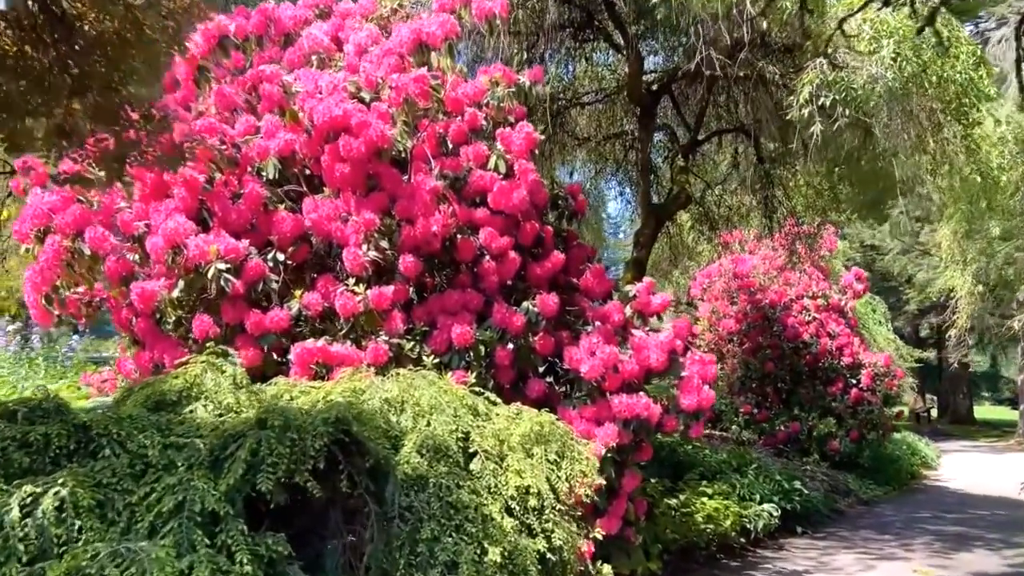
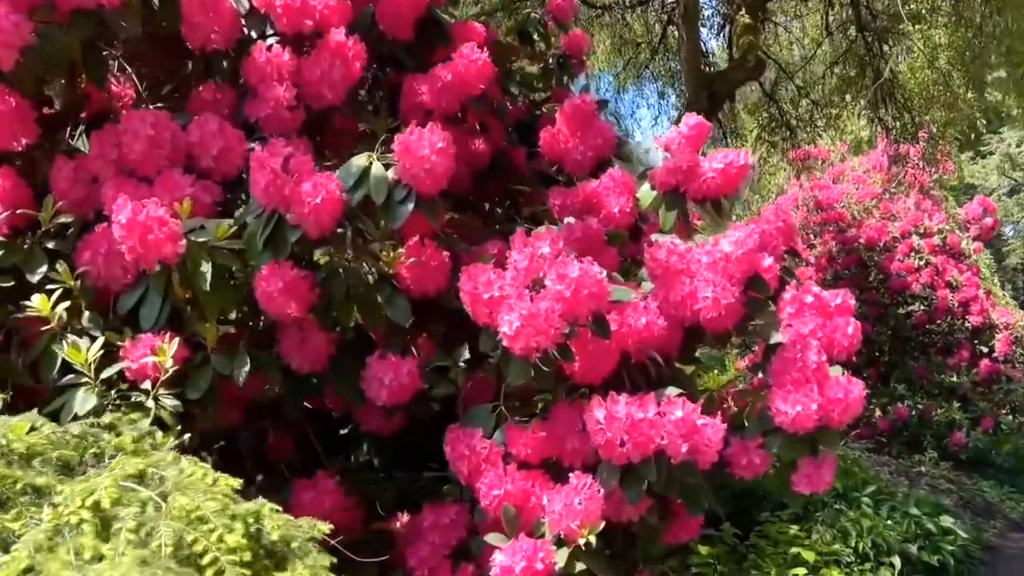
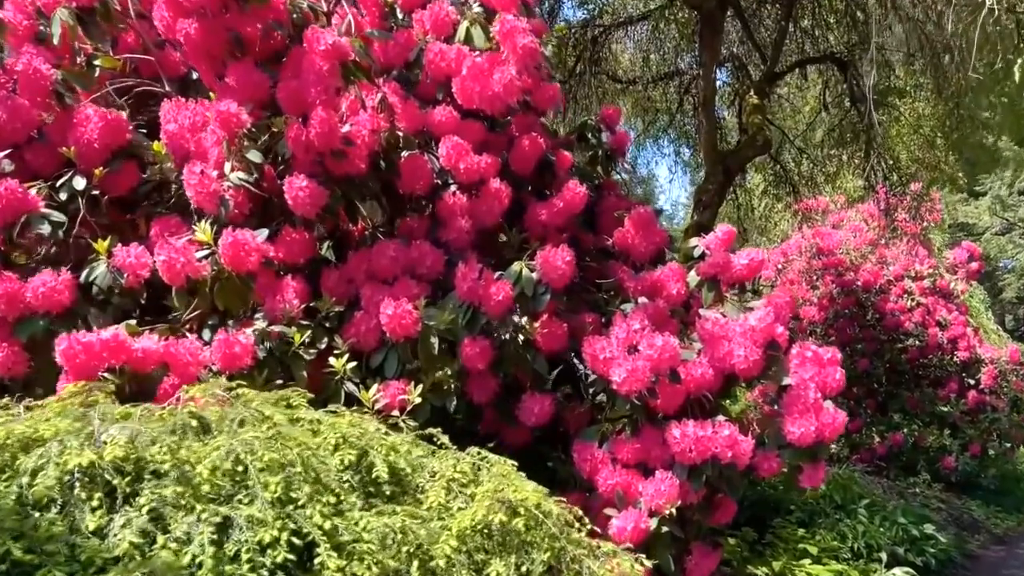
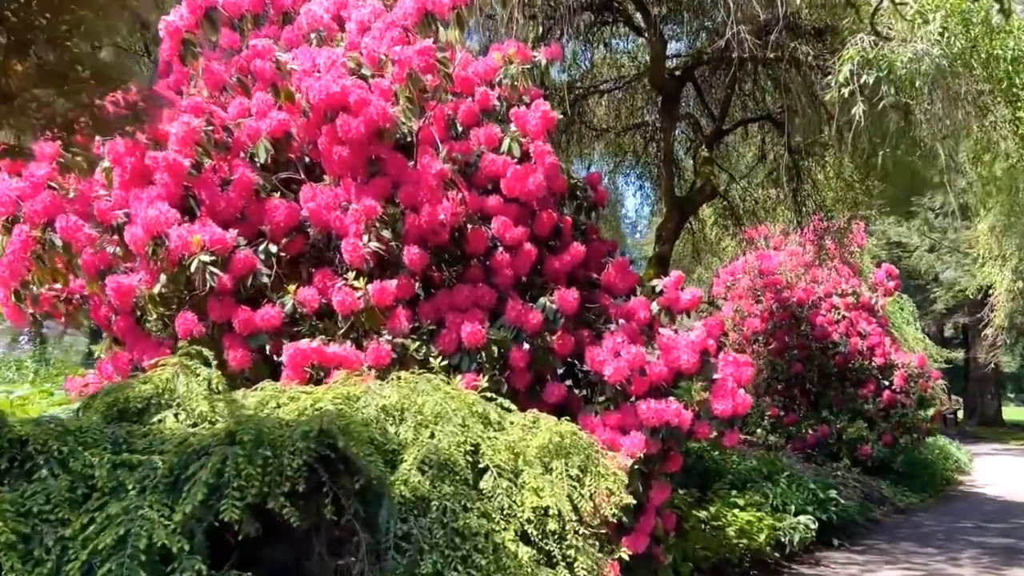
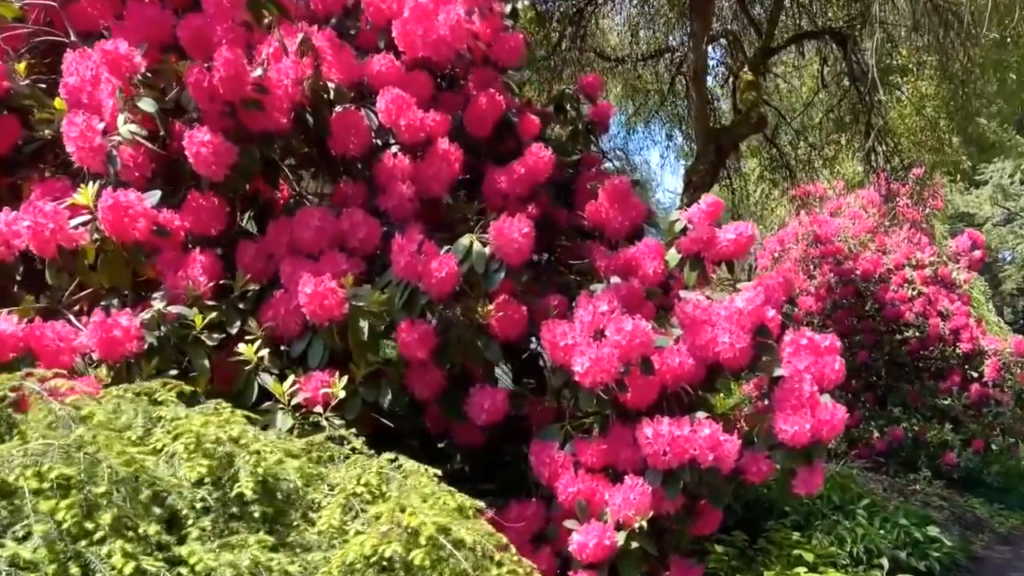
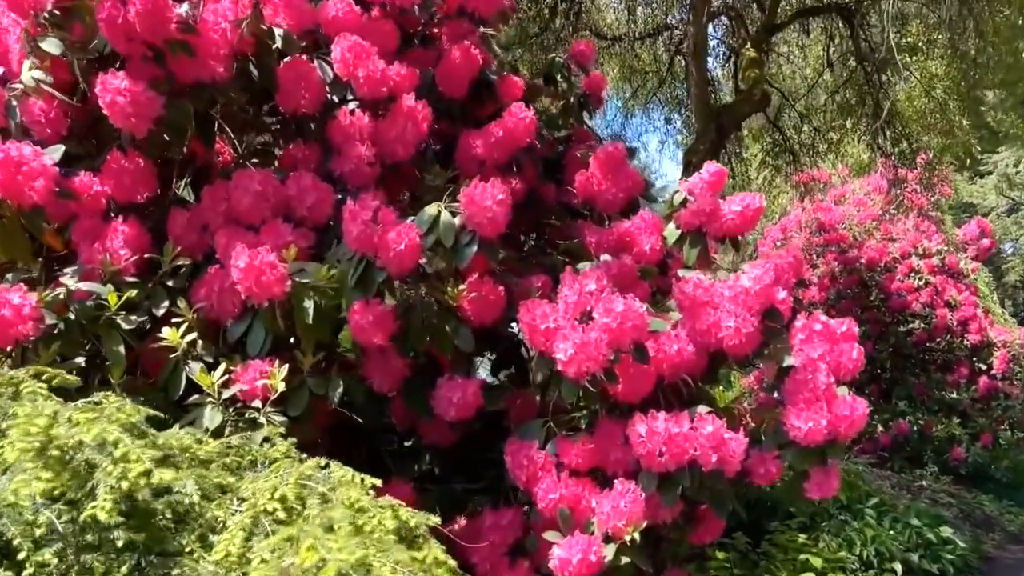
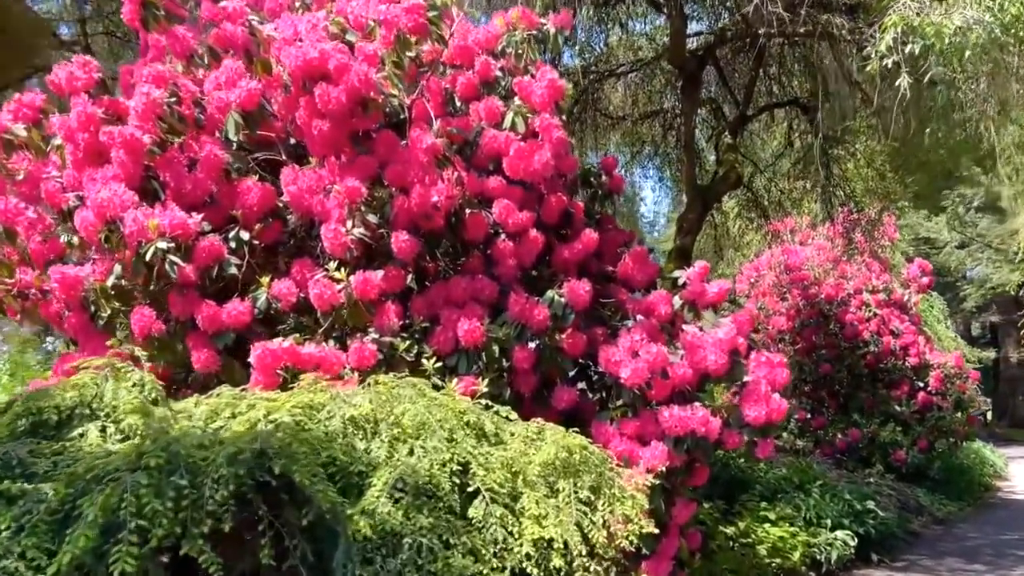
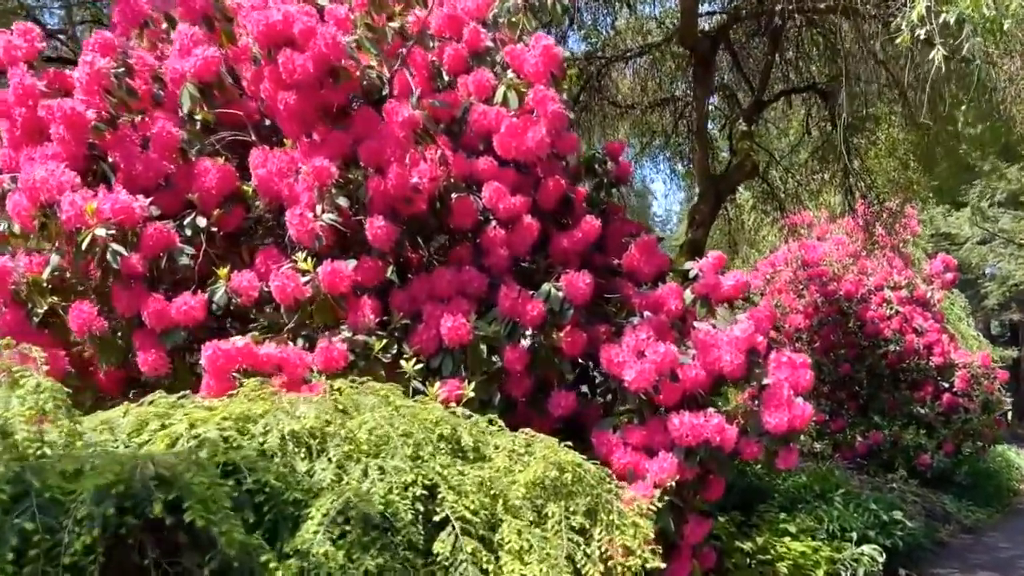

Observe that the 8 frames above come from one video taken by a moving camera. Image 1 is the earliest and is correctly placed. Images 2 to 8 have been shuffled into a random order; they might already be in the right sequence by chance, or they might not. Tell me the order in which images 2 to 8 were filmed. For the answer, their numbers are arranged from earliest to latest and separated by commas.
4, 7, 8, 3, 5, 6, 2
